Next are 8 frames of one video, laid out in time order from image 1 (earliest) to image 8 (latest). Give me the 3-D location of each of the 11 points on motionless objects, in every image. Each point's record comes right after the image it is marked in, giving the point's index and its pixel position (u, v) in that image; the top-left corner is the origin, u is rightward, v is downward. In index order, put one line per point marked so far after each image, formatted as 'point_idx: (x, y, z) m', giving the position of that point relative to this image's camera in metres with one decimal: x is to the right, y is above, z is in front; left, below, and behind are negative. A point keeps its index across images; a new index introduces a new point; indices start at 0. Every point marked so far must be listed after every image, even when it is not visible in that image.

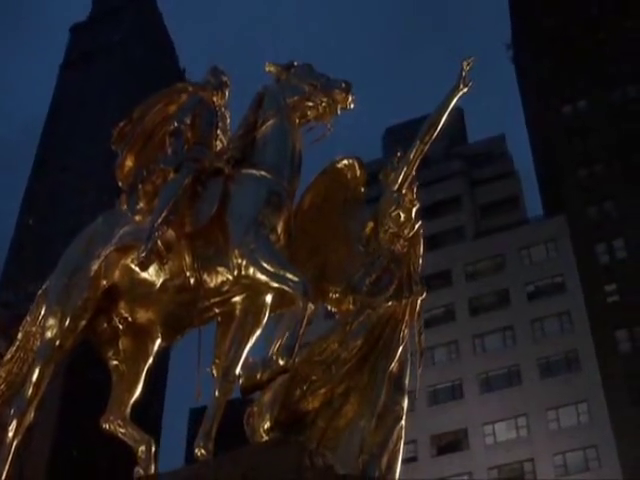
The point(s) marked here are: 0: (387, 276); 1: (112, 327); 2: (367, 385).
0: (+0.6, -0.3, +9.8) m
1: (-2.0, -0.9, +10.7) m
2: (+0.4, -1.3, +9.4) m
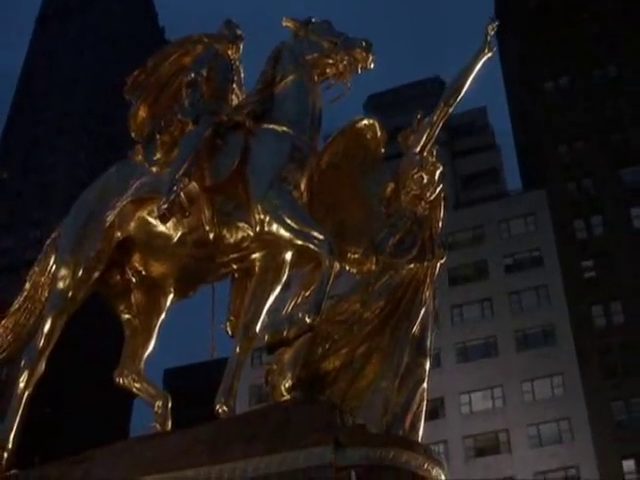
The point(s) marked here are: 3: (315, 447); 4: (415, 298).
0: (+0.8, 0.0, +9.7) m
1: (-1.9, -0.4, +10.5) m
2: (+0.5, -1.0, +9.4) m
3: (0.0, -1.5, +7.9) m
4: (+0.8, -0.5, +9.6) m
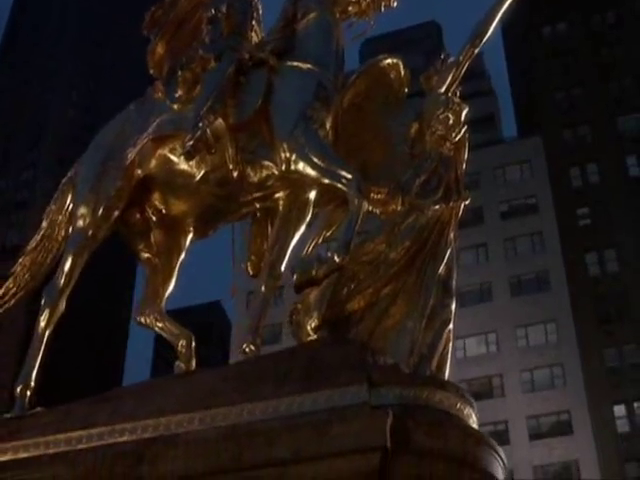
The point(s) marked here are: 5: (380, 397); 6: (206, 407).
0: (+1.0, +0.5, +9.6) m
1: (-1.7, +0.2, +10.4) m
2: (+0.8, -0.4, +9.3) m
3: (+0.2, -1.1, +7.8) m
4: (+1.1, 0.0, +9.5) m
5: (+0.4, -1.1, +7.7) m
6: (-0.9, -1.3, +8.1) m
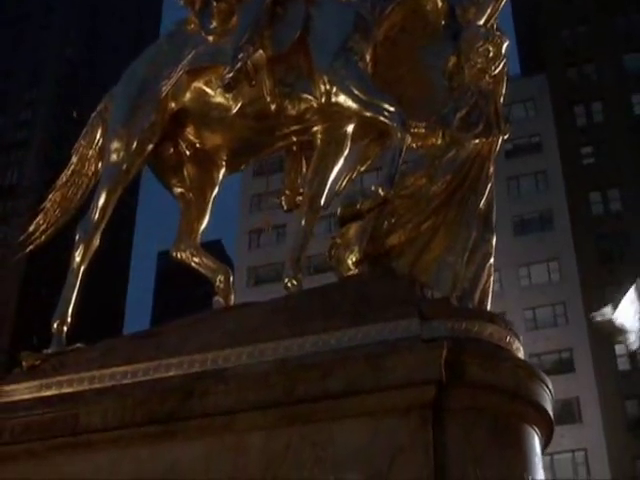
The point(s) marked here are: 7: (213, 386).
0: (+1.4, +1.1, +9.5) m
1: (-1.4, +0.8, +10.3) m
2: (+1.1, +0.1, +9.3) m
3: (+0.6, -0.6, +7.8) m
4: (+1.4, +0.6, +9.5) m
5: (+0.8, -0.6, +7.7) m
6: (-0.5, -0.8, +8.1) m
7: (-0.8, -1.1, +7.8) m
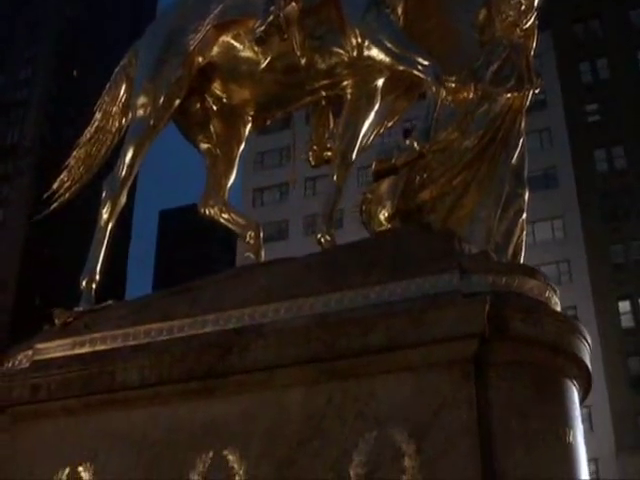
0: (+1.6, +1.5, +9.4) m
1: (-1.1, +1.2, +10.2) m
2: (+1.4, +0.5, +9.2) m
3: (+0.9, -0.2, +7.8) m
4: (+1.7, +1.0, +9.4) m
5: (+1.1, -0.3, +7.6) m
6: (-0.2, -0.4, +8.0) m
7: (-0.5, -0.7, +7.8) m
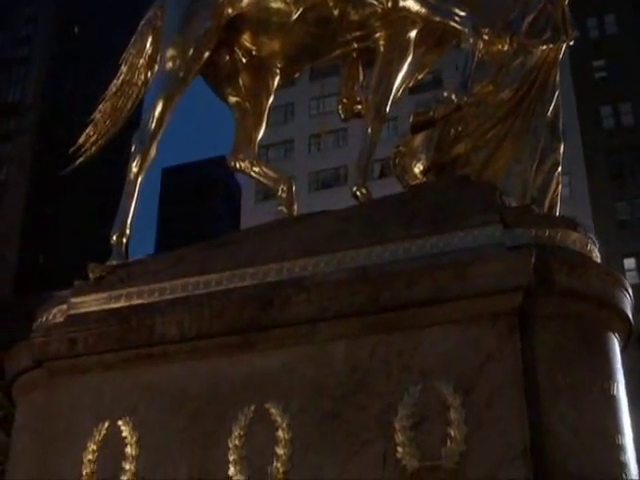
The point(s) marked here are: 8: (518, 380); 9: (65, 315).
0: (+1.9, +1.9, +9.3) m
1: (-0.8, +1.7, +10.0) m
2: (+1.7, +0.9, +9.1) m
3: (+1.2, +0.1, +7.7) m
4: (+2.0, +1.4, +9.3) m
5: (+1.4, 0.0, +7.6) m
6: (+0.1, -0.1, +8.0) m
7: (-0.2, -0.4, +7.7) m
8: (+1.3, -0.9, +7.0) m
9: (-2.0, -0.6, +8.6) m
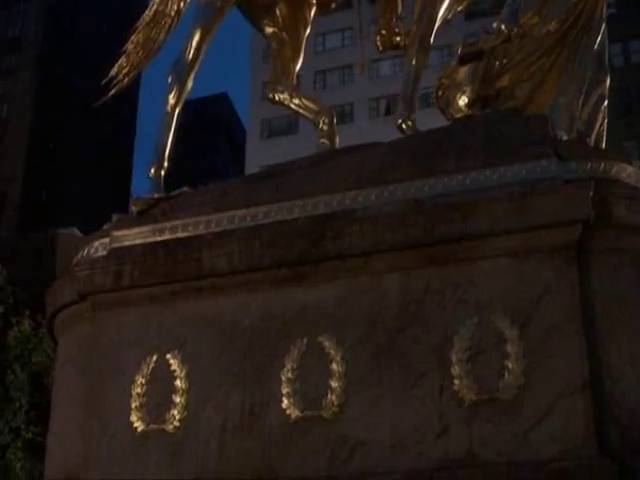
0: (+2.3, +2.5, +9.1) m
1: (-0.5, +2.3, +9.8) m
2: (+2.0, +1.5, +9.0) m
3: (+1.5, +0.6, +7.6) m
4: (+2.3, +1.9, +9.1) m
5: (+1.8, +0.5, +7.5) m
6: (+0.4, +0.4, +7.9) m
7: (+0.2, +0.1, +7.7) m
8: (+1.7, -0.5, +6.9) m
9: (-1.7, -0.1, +8.5) m
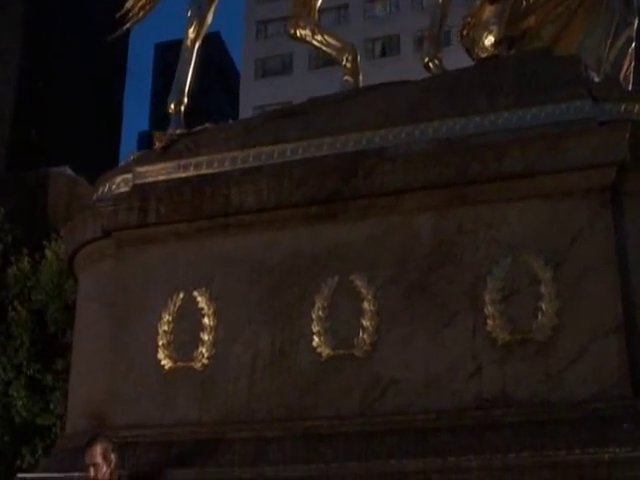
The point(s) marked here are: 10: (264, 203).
0: (+2.5, +3.0, +9.0) m
1: (-0.3, +2.8, +9.6) m
2: (+2.2, +1.9, +8.9) m
3: (+1.8, +1.0, +7.5) m
4: (+2.5, +2.4, +9.0) m
5: (+2.0, +0.9, +7.4) m
6: (+0.7, +0.8, +7.8) m
7: (+0.4, +0.5, +7.6) m
8: (+1.9, -0.1, +6.9) m
9: (-1.5, +0.4, +8.4) m
10: (-0.4, +0.2, +7.8) m
